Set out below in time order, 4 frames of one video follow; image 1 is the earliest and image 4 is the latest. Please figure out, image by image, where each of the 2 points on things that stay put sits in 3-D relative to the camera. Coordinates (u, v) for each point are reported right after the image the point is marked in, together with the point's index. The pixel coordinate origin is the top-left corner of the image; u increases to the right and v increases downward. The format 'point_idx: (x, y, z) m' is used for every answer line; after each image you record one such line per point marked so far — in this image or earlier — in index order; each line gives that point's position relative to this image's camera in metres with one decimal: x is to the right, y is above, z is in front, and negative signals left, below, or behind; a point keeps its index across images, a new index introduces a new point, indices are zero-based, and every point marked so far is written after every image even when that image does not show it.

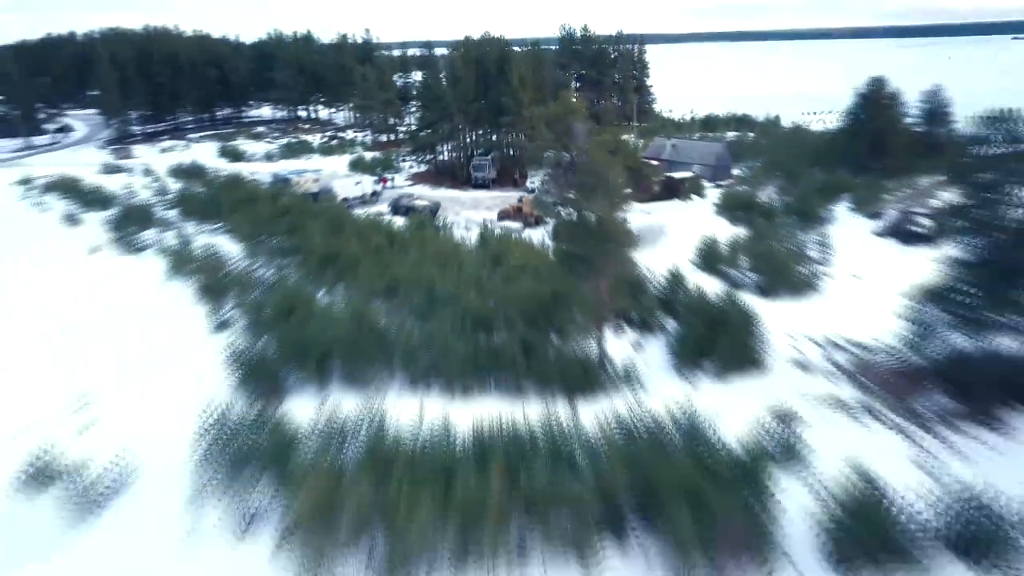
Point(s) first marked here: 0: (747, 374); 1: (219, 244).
0: (+1.4, -0.5, +4.7) m
1: (-2.8, +0.4, +7.6) m
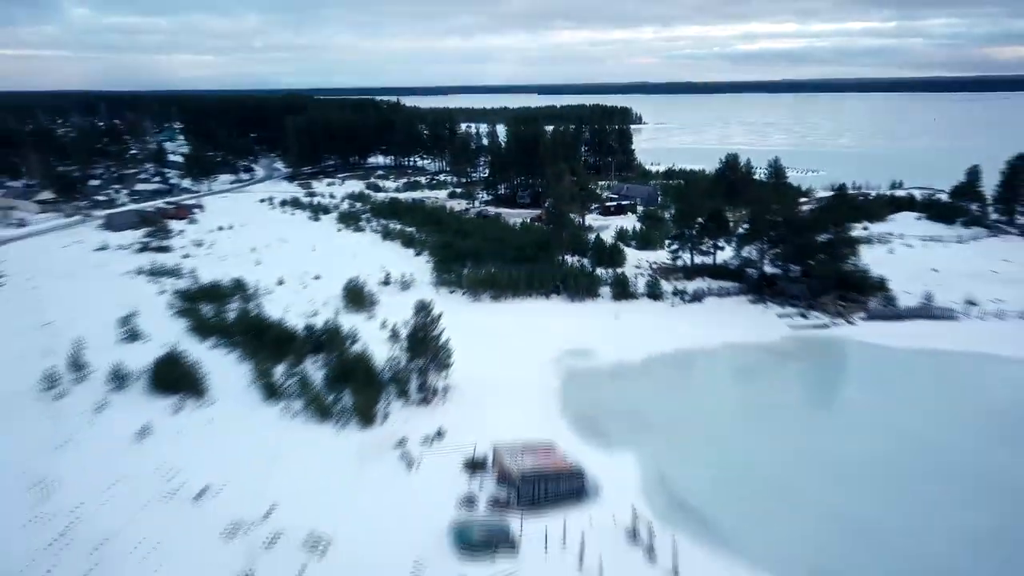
0: (+1.7, +0.3, +13.3) m
1: (-2.3, +1.2, +16.5) m
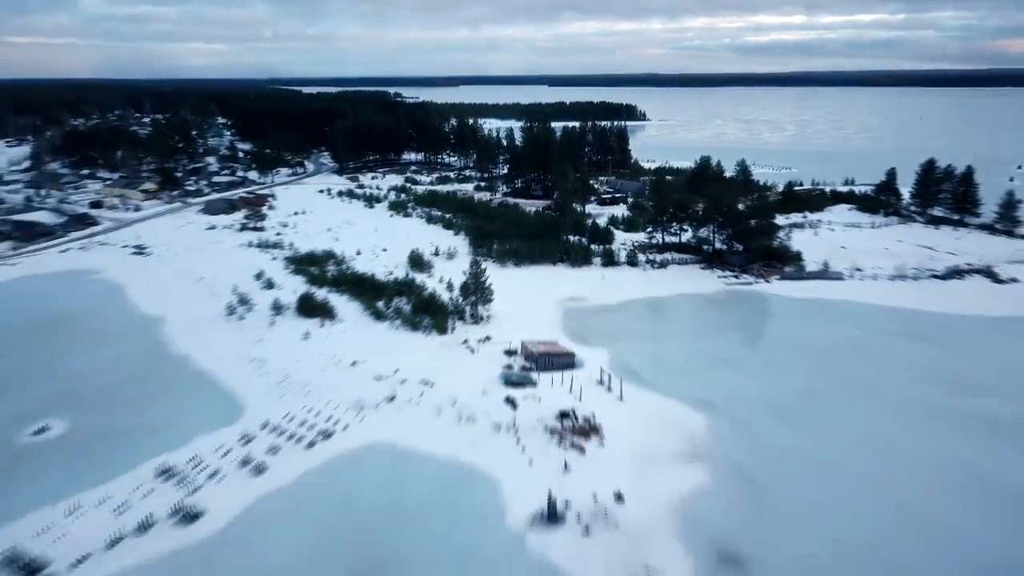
0: (+2.1, +1.0, +17.8) m
1: (-1.9, +1.9, +21.0) m
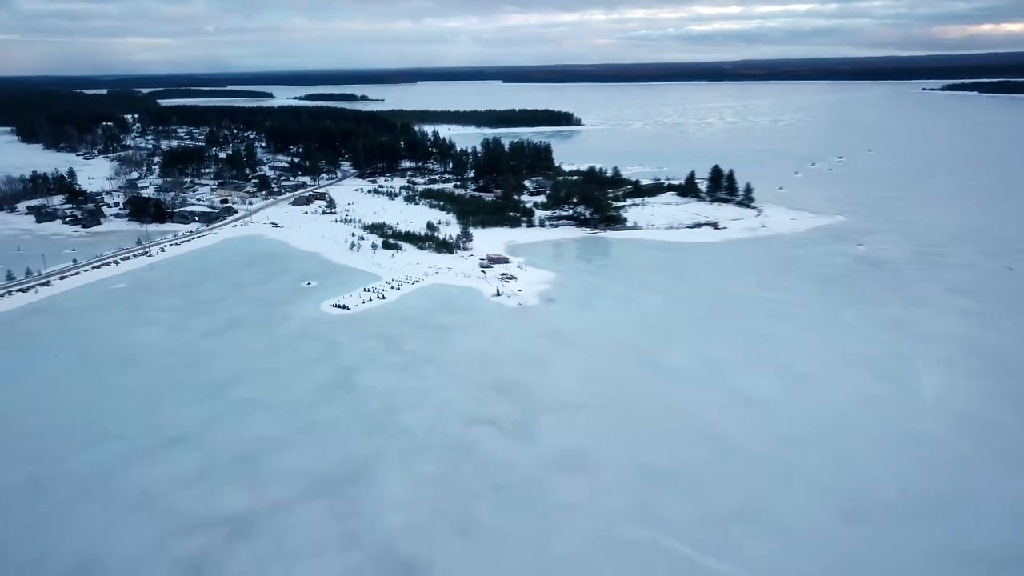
0: (+0.7, +3.0, +33.4) m
1: (-3.5, +3.9, +36.4) m
